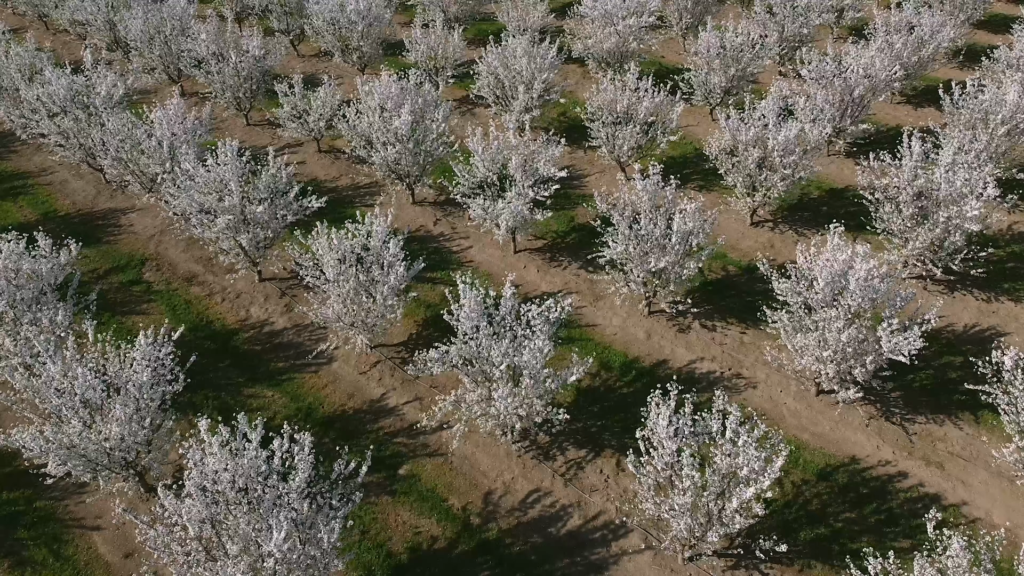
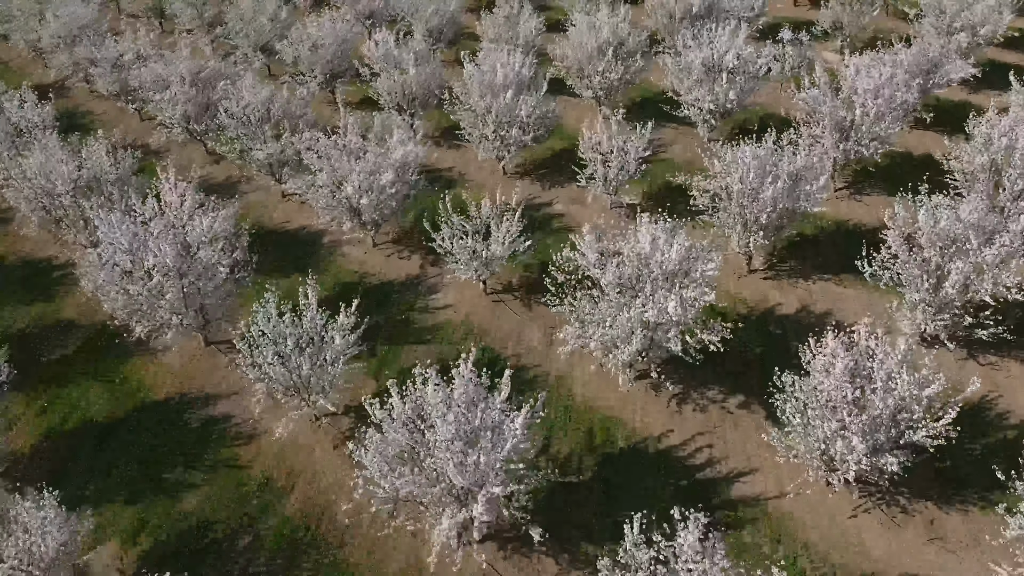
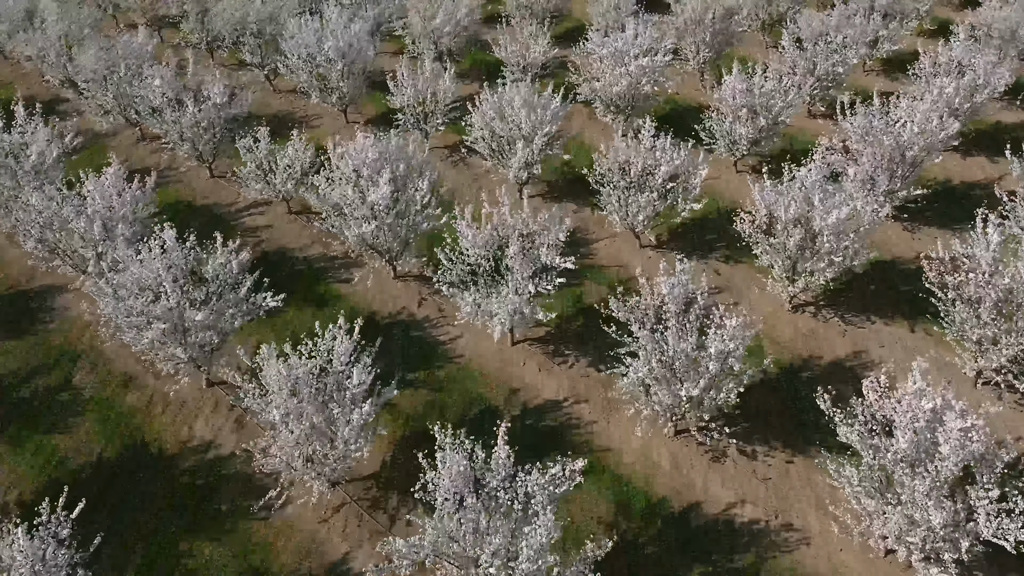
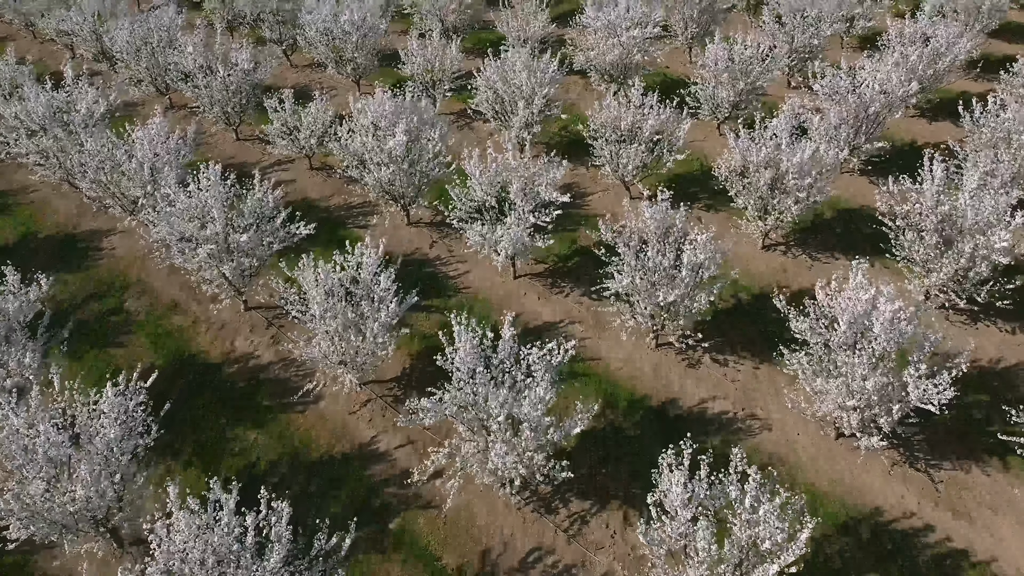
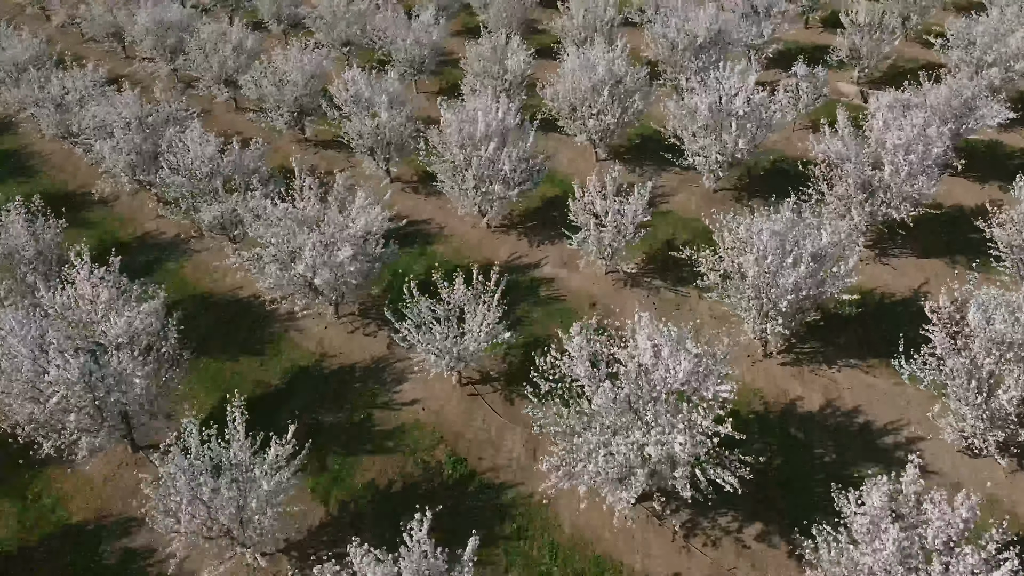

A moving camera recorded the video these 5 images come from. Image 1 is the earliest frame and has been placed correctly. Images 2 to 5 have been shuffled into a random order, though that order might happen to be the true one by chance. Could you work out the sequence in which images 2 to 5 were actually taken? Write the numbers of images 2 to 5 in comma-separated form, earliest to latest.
4, 3, 2, 5
